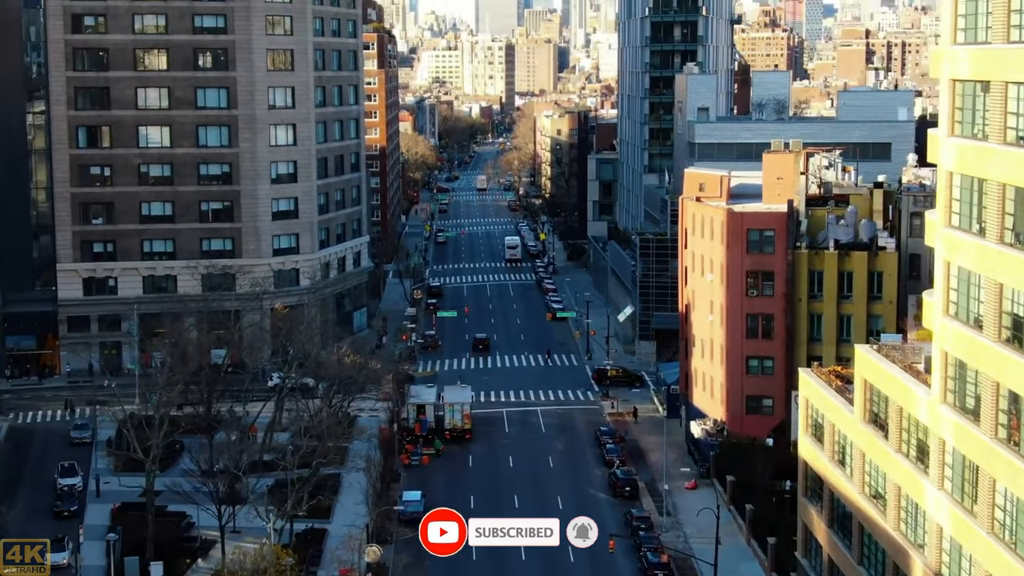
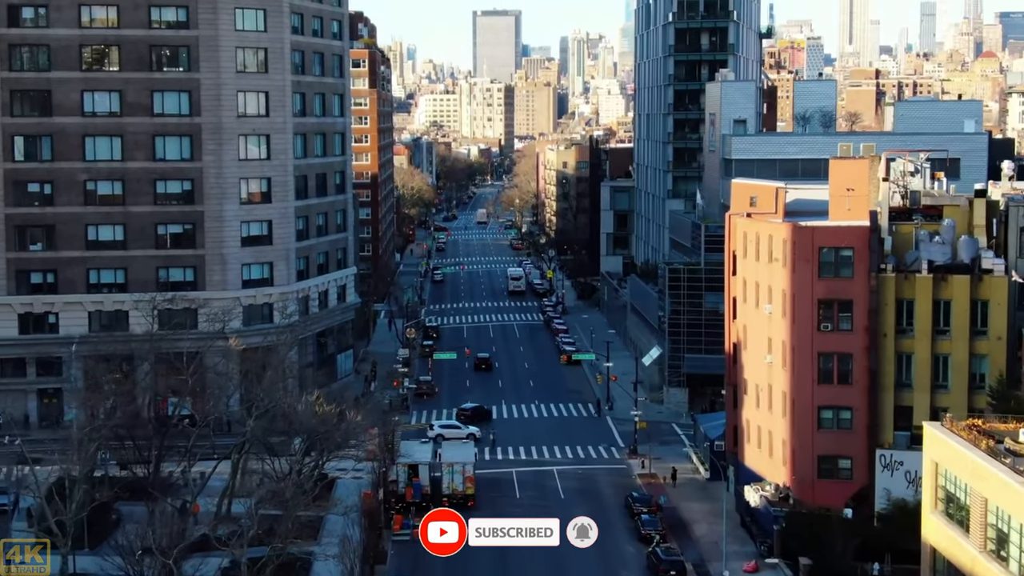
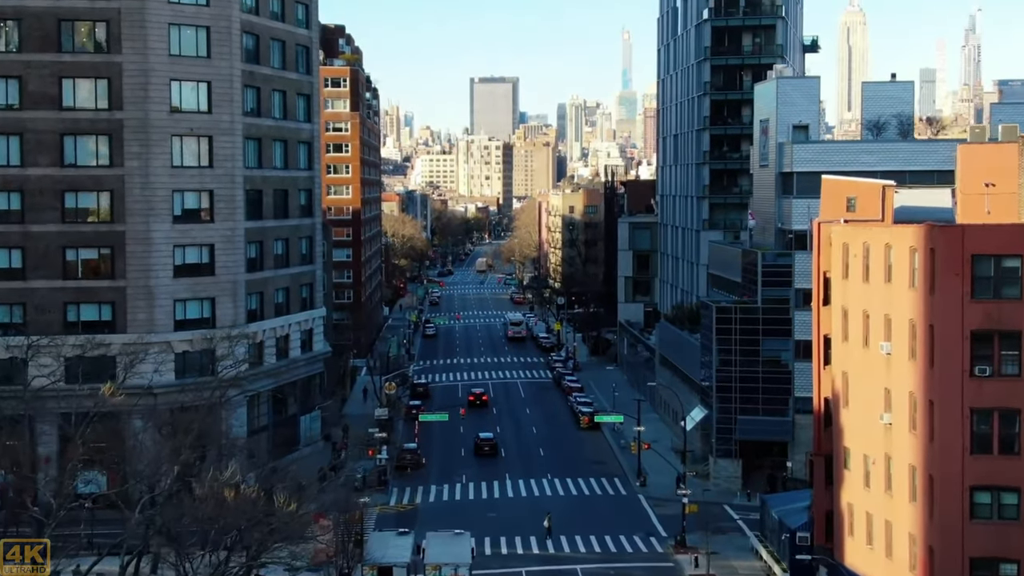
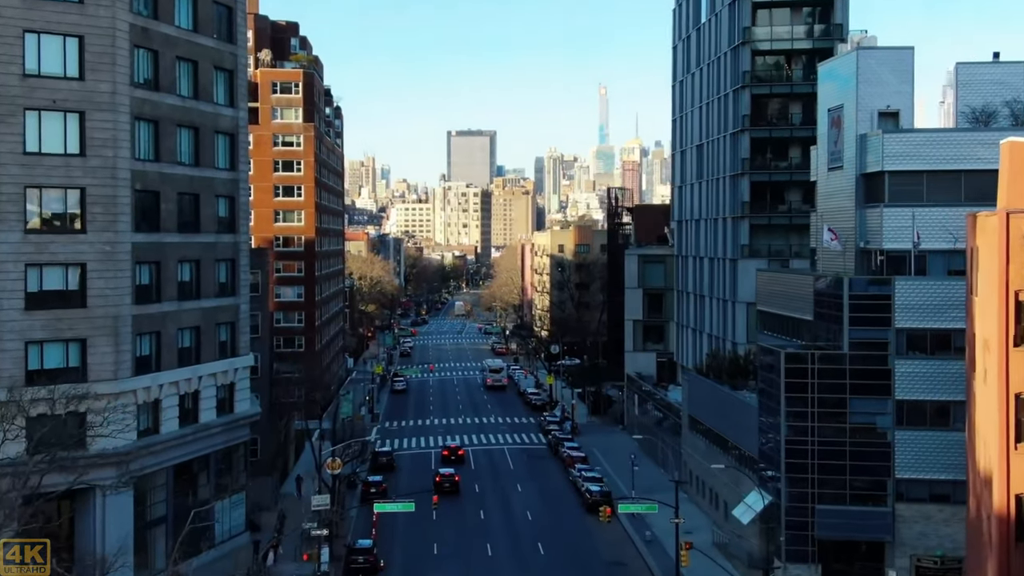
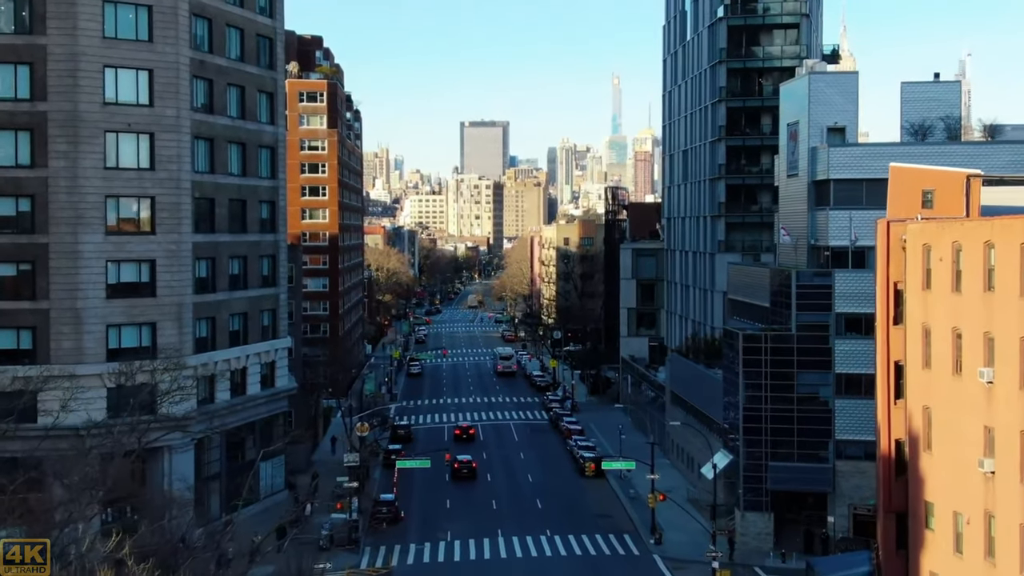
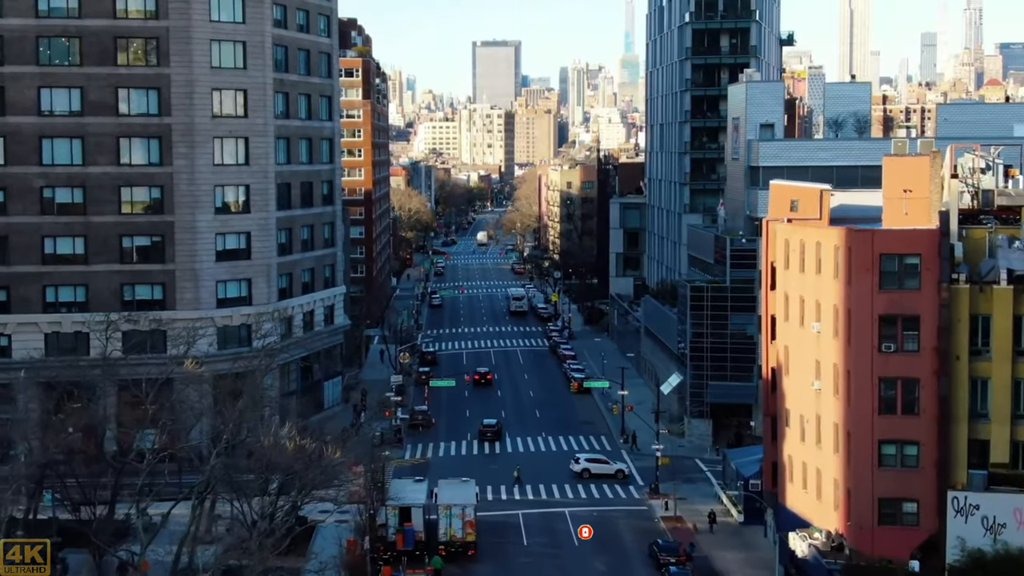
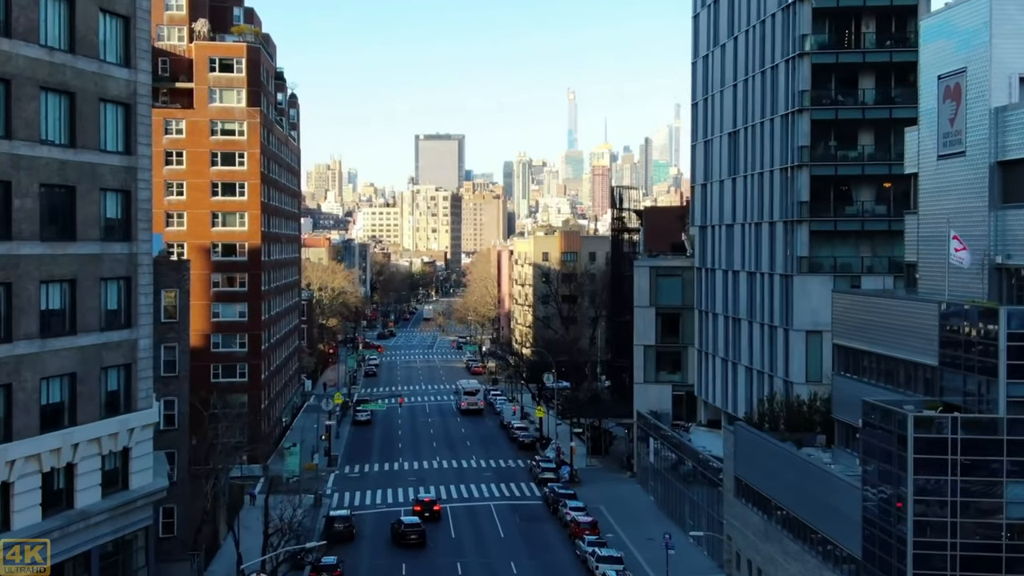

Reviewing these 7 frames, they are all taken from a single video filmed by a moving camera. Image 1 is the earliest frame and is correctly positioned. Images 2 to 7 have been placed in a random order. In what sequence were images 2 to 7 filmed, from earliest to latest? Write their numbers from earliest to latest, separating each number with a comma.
2, 6, 3, 5, 4, 7
